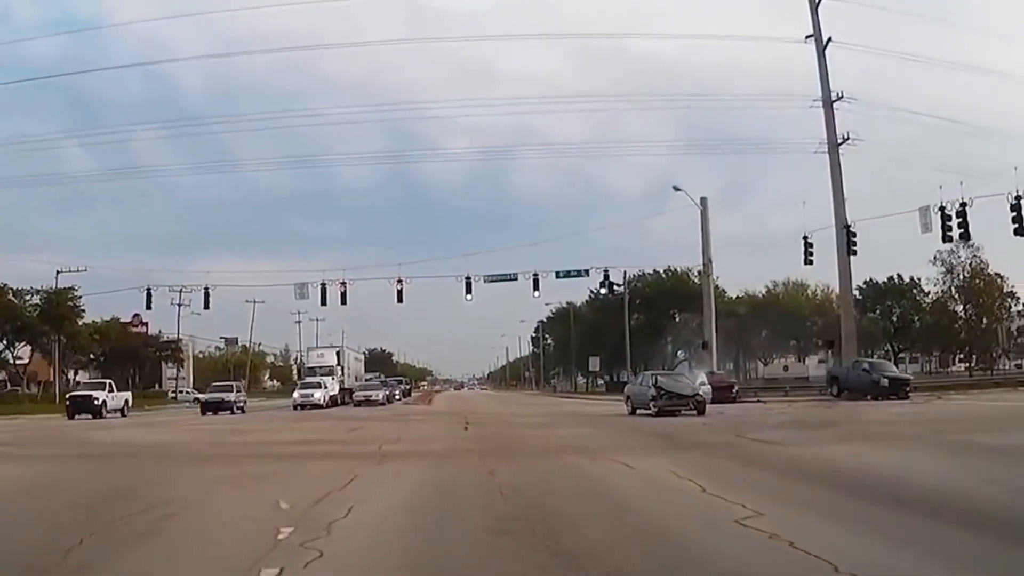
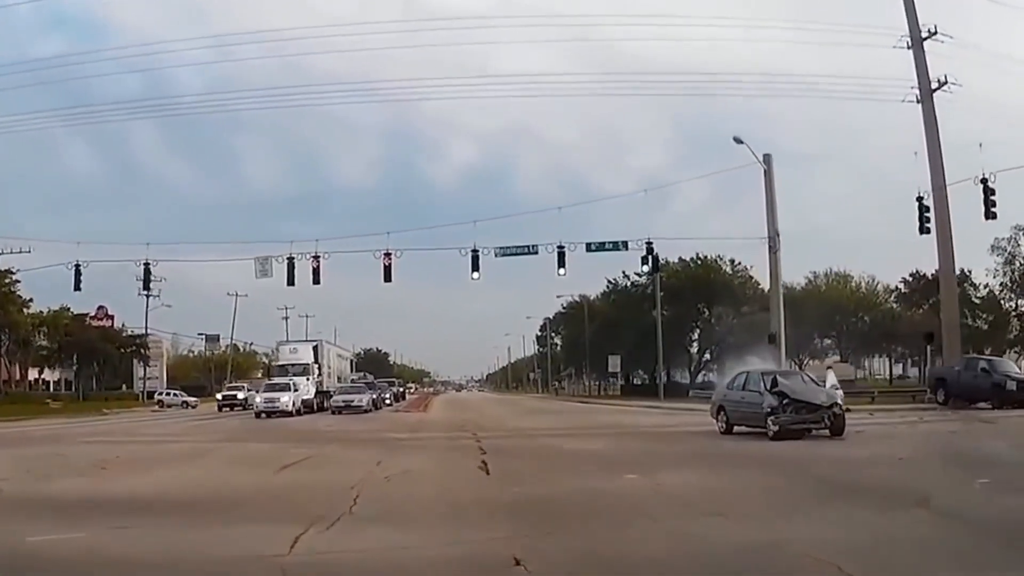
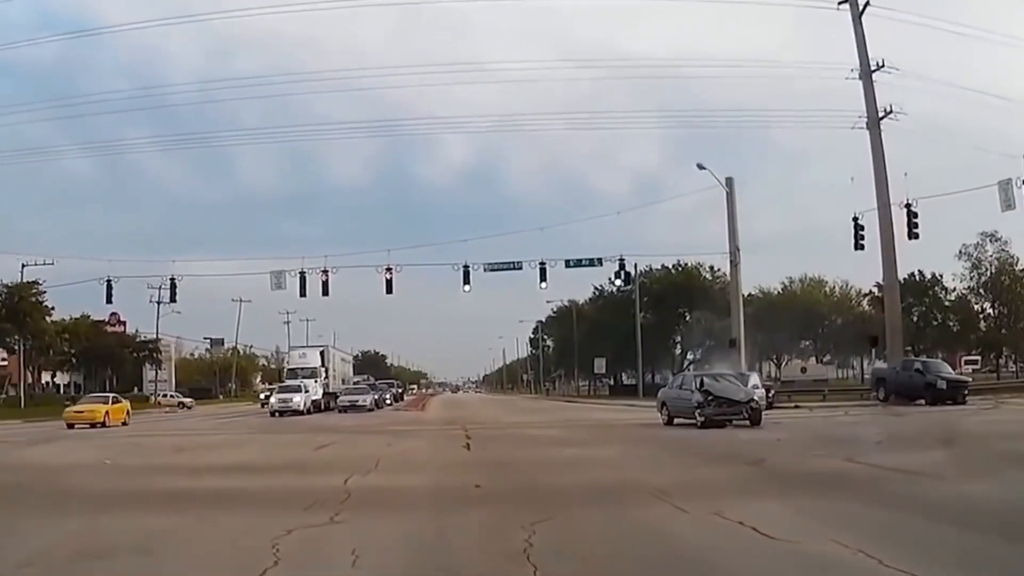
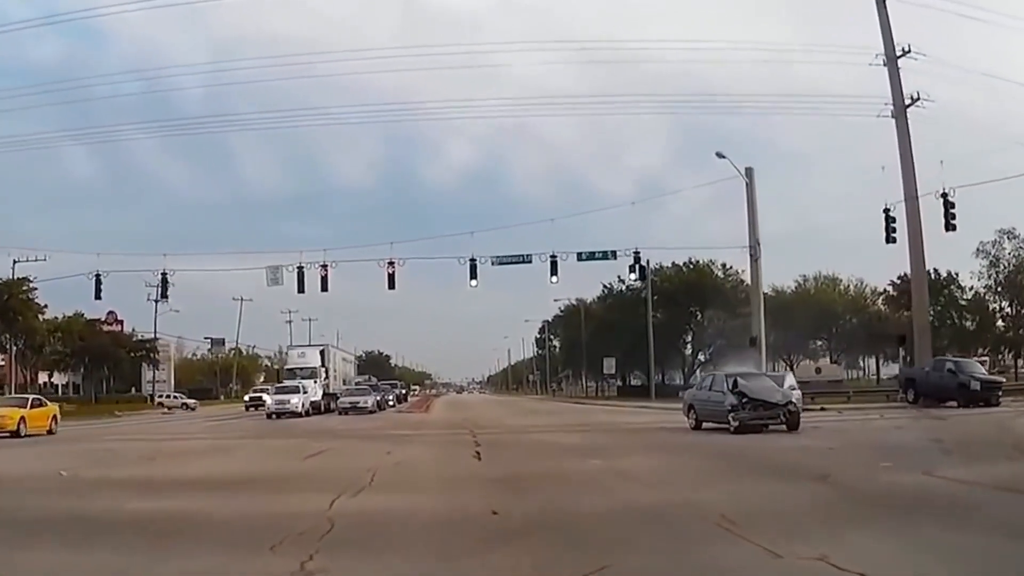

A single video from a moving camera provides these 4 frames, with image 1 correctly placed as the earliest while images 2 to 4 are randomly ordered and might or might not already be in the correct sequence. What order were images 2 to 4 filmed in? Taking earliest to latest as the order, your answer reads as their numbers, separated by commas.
3, 4, 2
